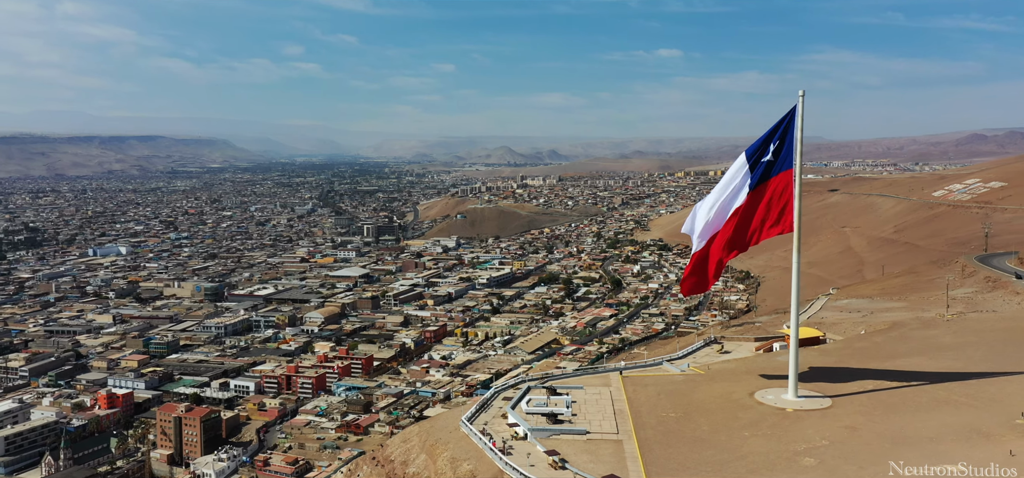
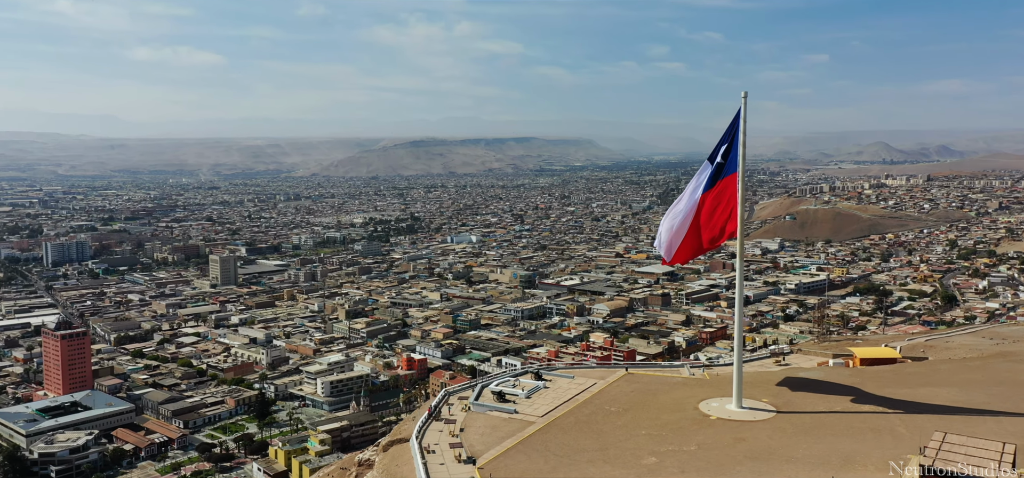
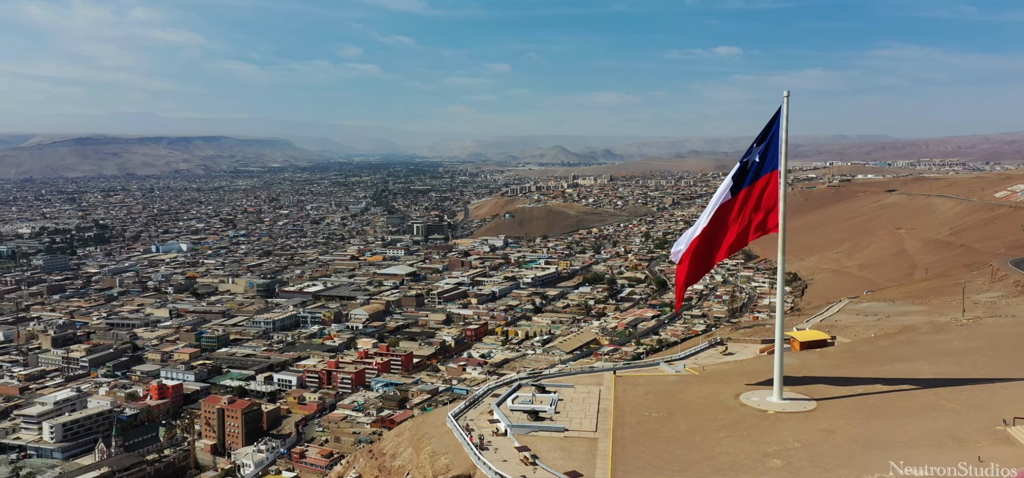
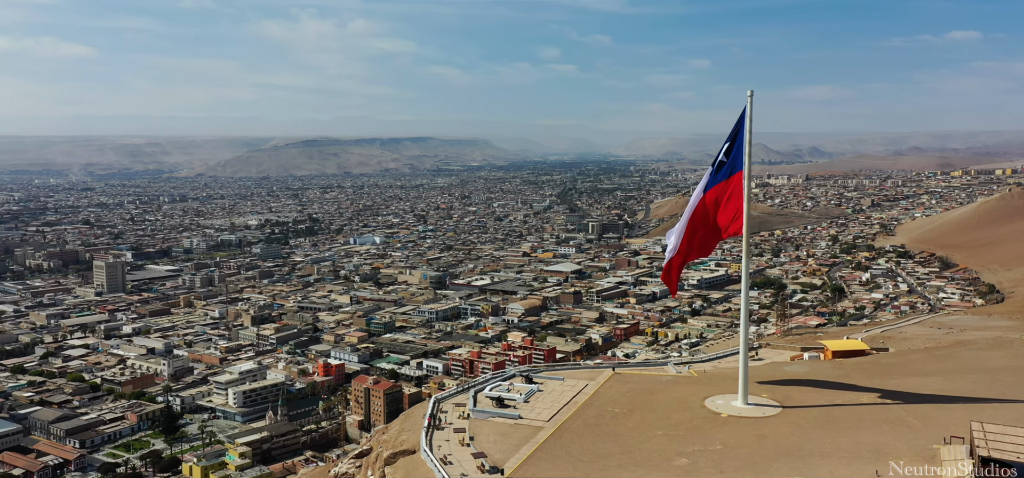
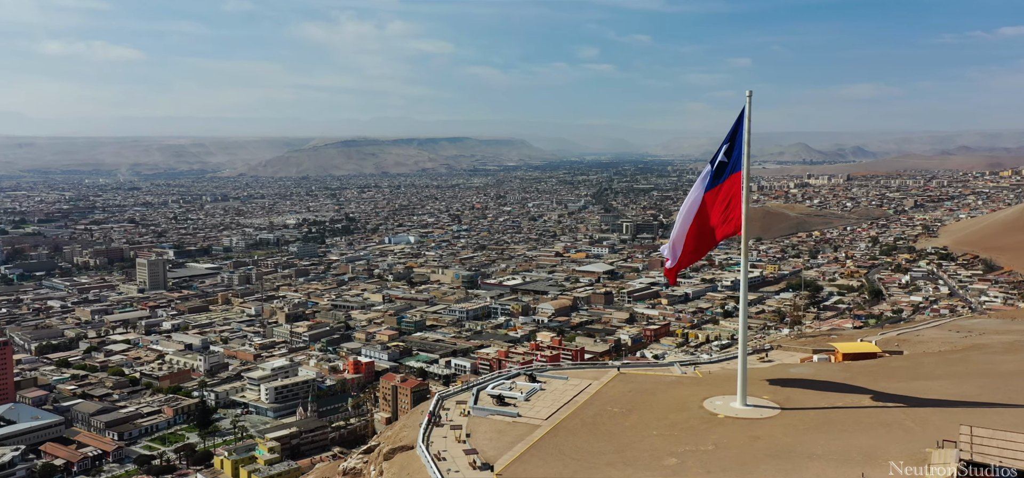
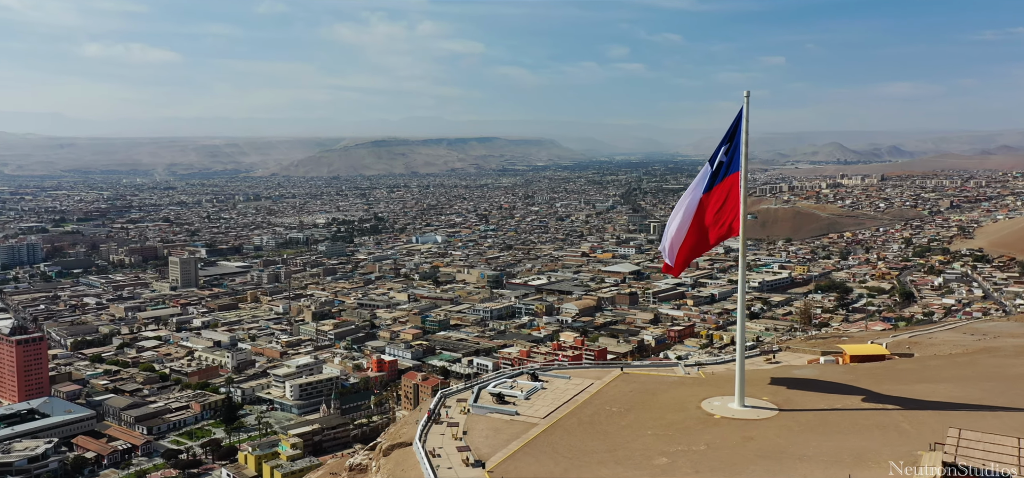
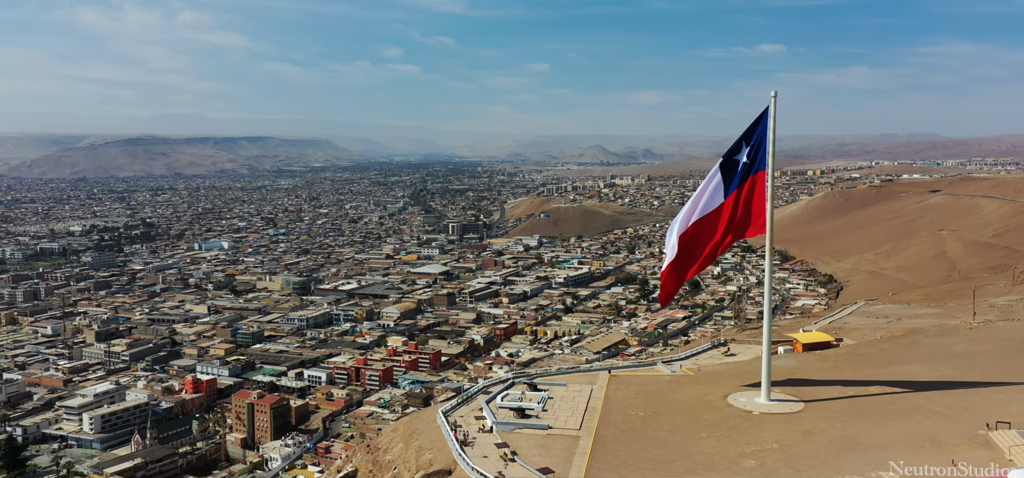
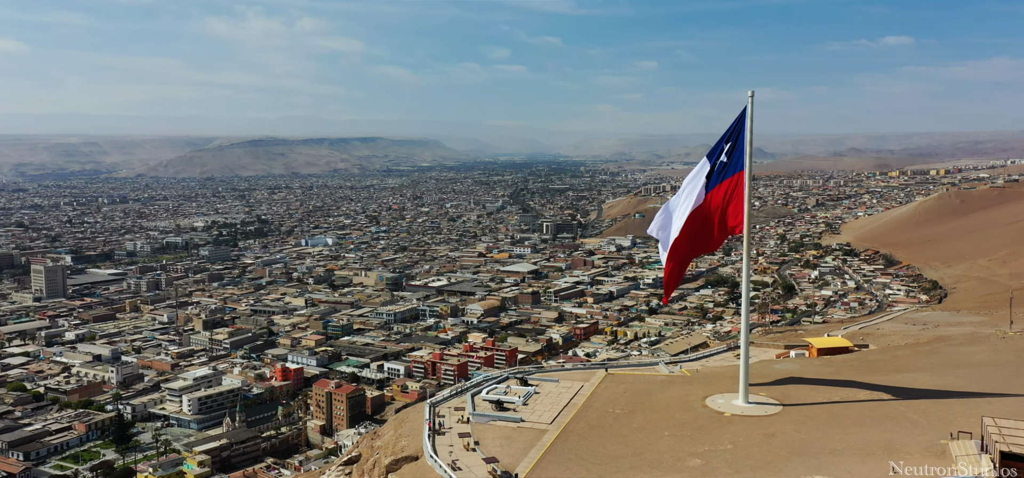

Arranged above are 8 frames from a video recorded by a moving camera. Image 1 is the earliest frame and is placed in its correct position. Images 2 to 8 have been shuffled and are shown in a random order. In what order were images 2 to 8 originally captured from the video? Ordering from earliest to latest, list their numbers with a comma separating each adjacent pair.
3, 7, 8, 4, 5, 6, 2
